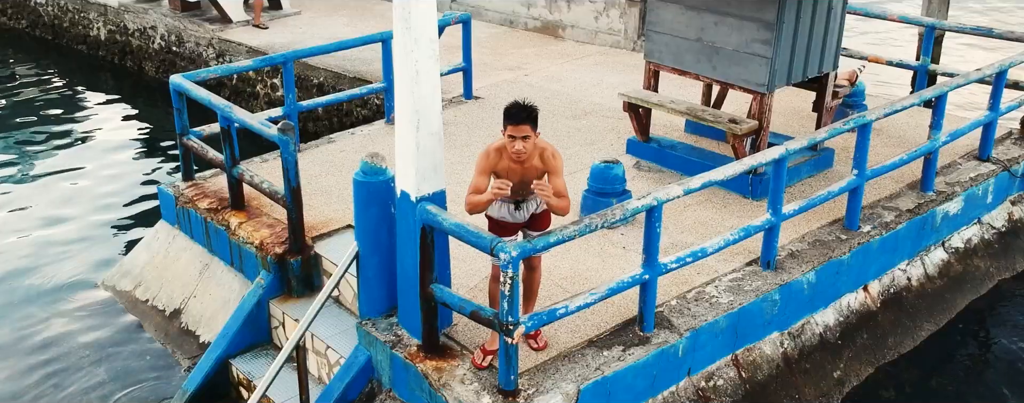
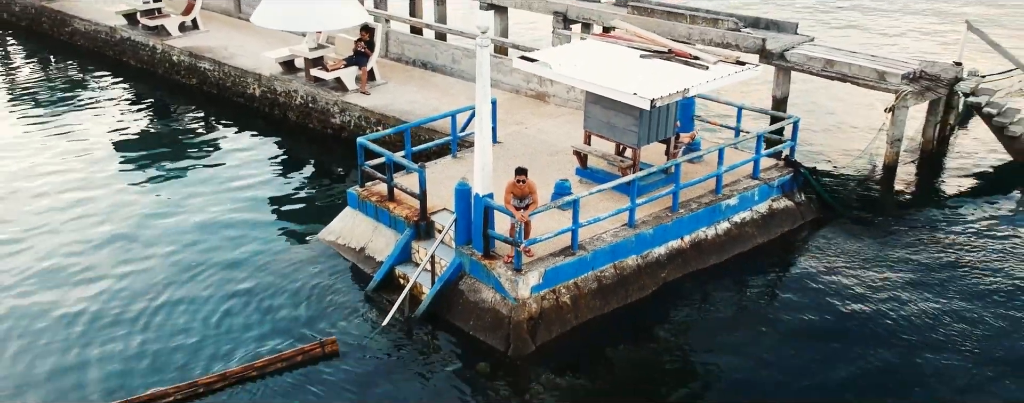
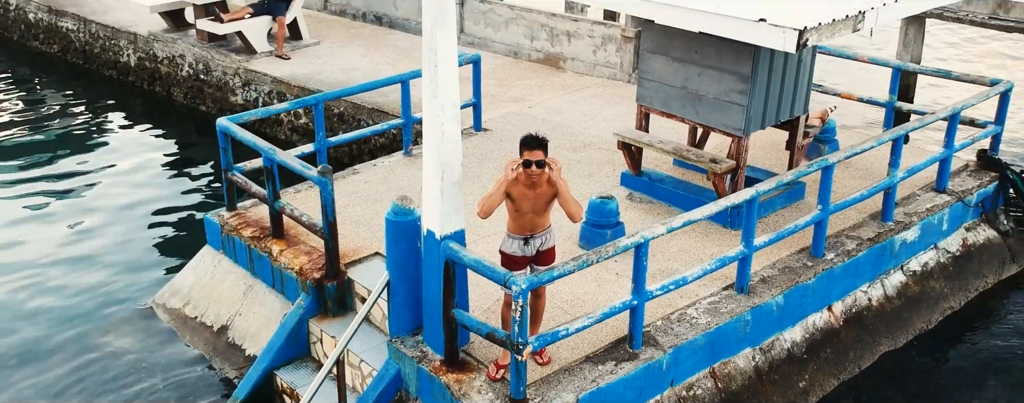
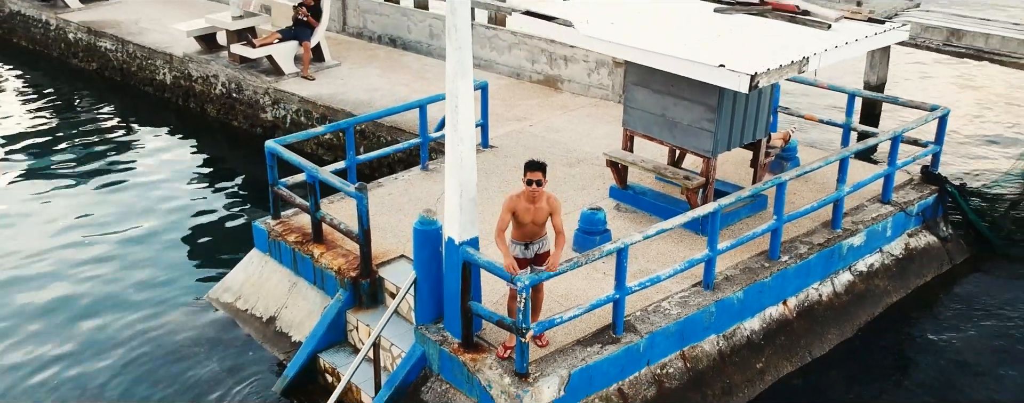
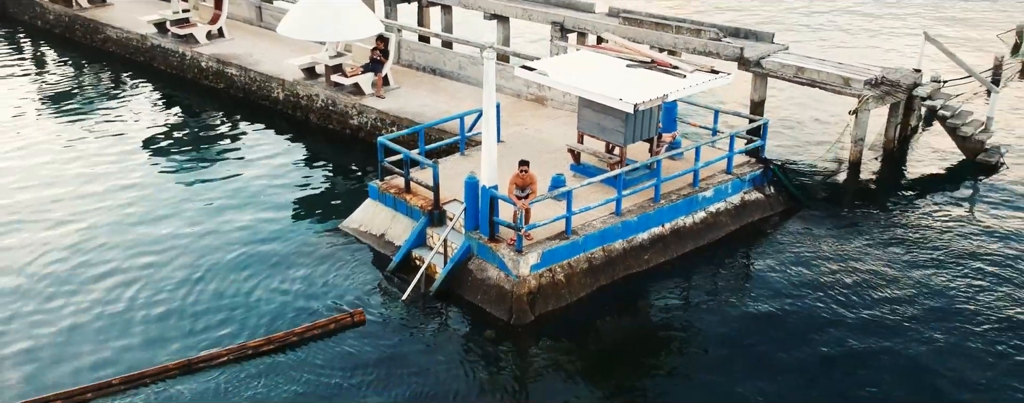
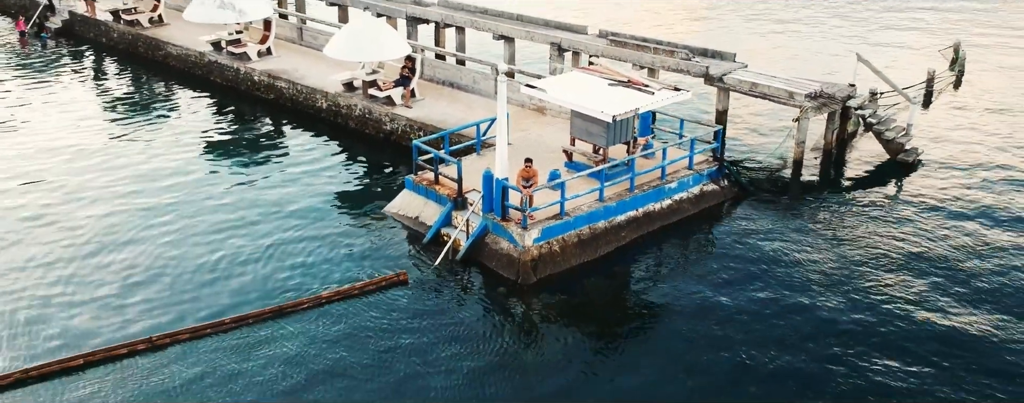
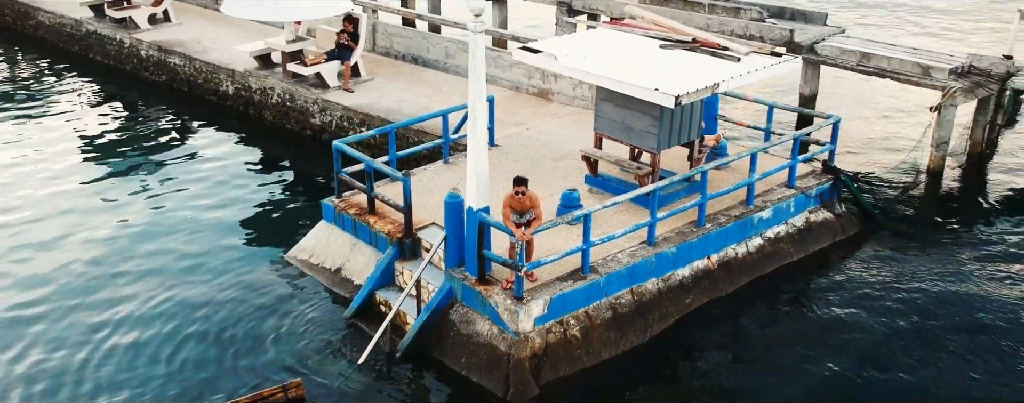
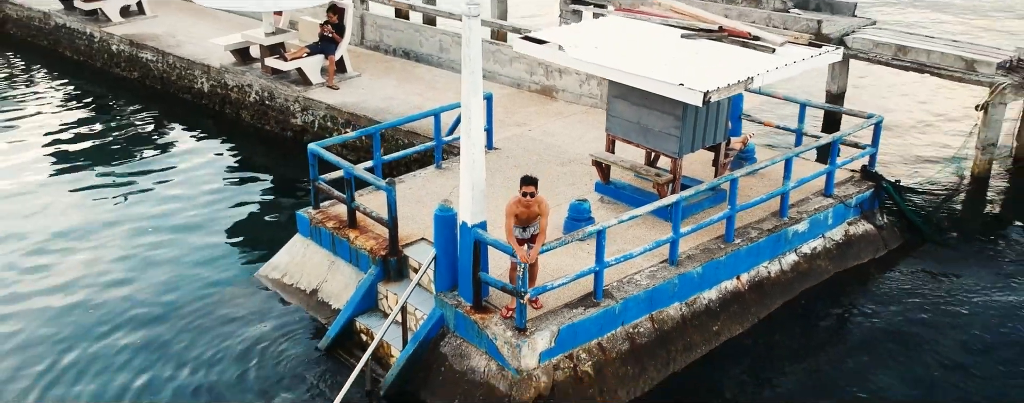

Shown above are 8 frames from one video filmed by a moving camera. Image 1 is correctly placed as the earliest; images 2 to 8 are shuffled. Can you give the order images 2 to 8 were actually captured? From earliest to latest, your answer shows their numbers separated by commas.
3, 4, 8, 7, 2, 5, 6
